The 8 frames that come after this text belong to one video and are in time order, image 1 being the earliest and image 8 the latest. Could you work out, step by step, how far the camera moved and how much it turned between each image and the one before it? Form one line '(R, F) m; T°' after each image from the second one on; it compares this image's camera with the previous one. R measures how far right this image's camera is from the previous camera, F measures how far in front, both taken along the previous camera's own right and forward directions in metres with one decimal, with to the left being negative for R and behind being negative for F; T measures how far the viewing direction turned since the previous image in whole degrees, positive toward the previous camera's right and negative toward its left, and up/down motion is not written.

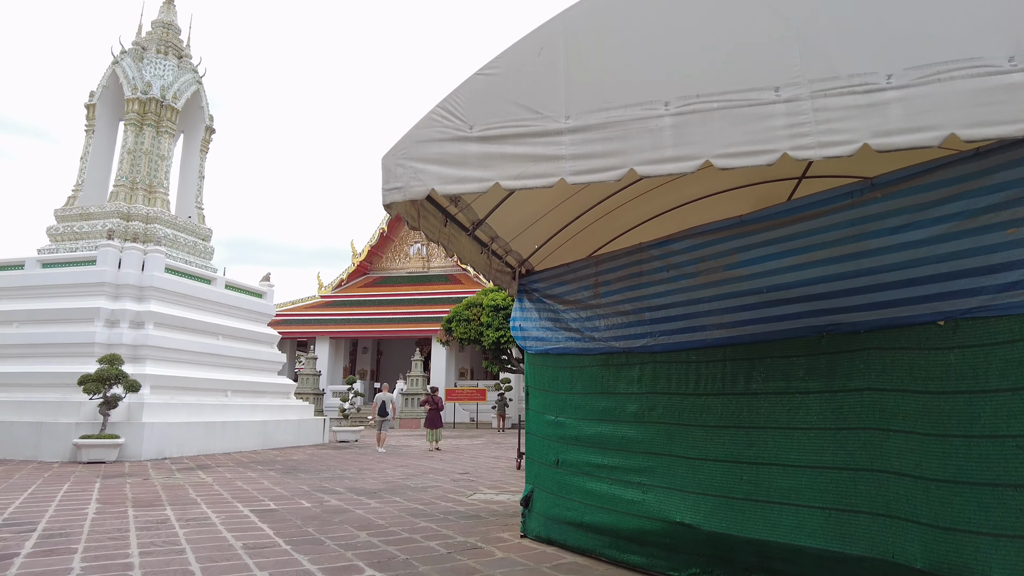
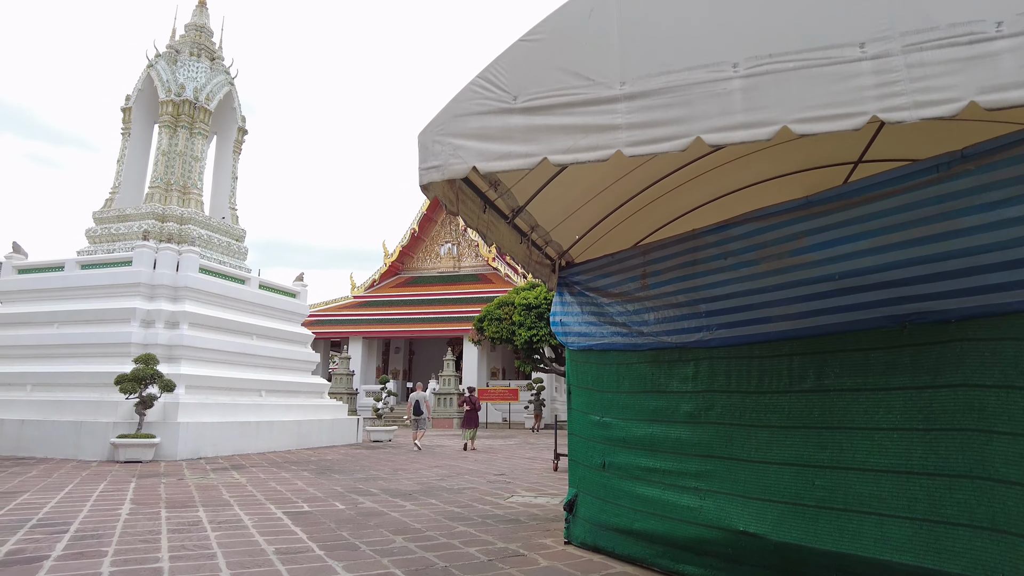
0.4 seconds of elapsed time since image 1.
(-0.1, +0.2) m; -3°
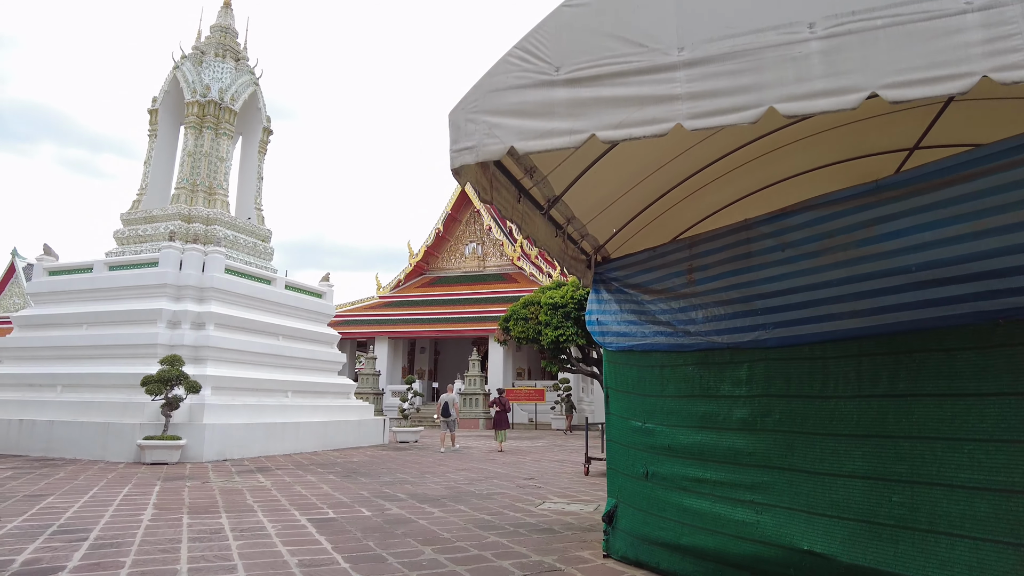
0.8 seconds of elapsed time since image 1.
(0.0, +0.2) m; -2°
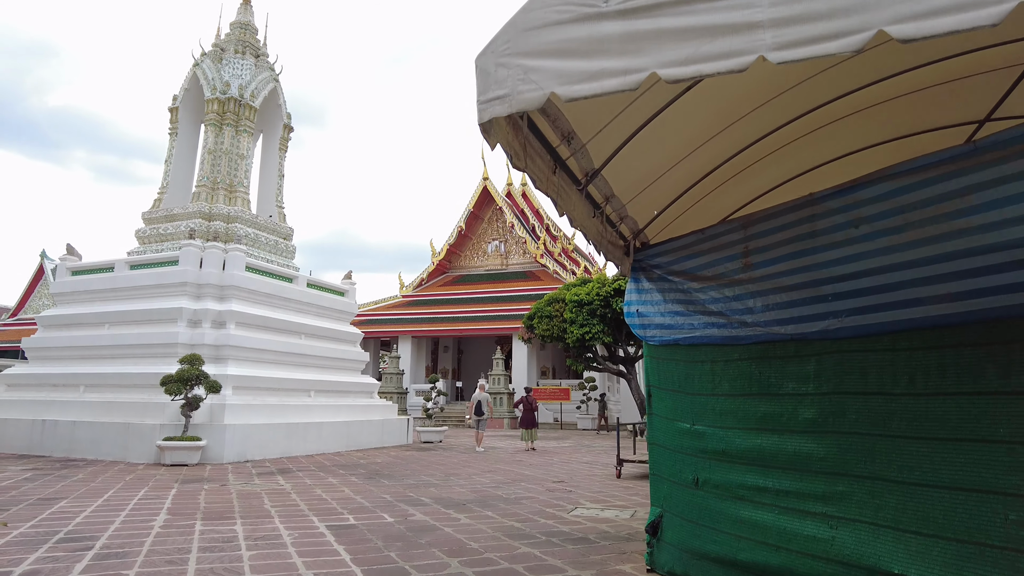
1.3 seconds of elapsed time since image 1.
(0.0, +0.3) m; -2°
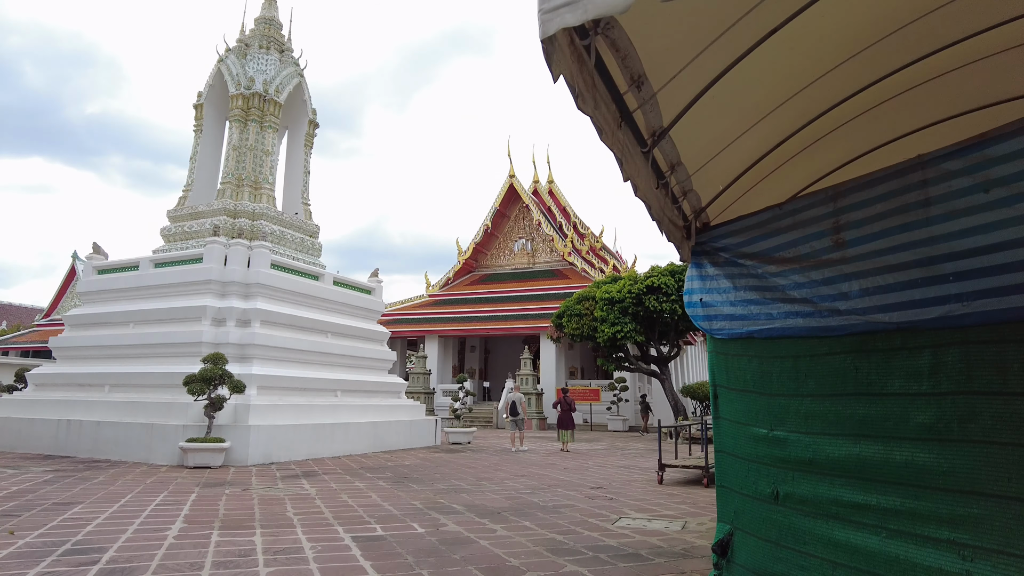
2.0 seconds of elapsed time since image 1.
(-0.1, +0.3) m; -2°
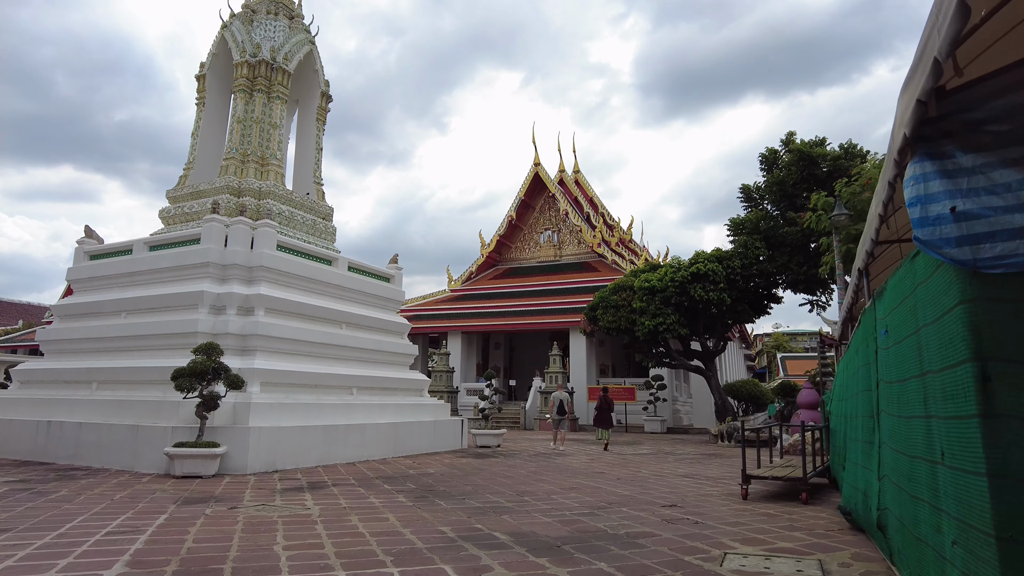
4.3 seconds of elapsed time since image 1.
(-0.2, +1.1) m; -2°
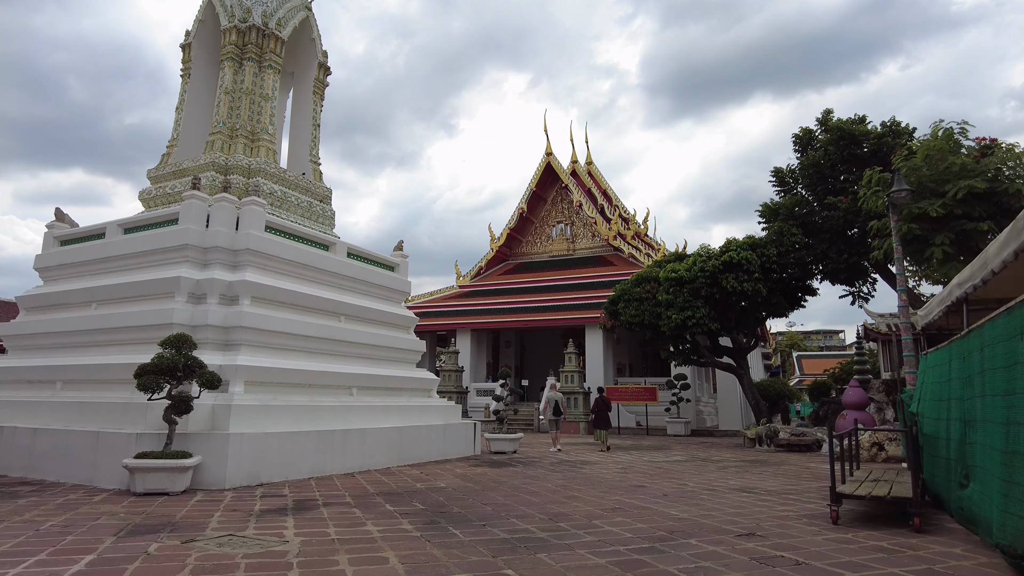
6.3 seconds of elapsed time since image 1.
(-0.1, +1.0) m; -1°
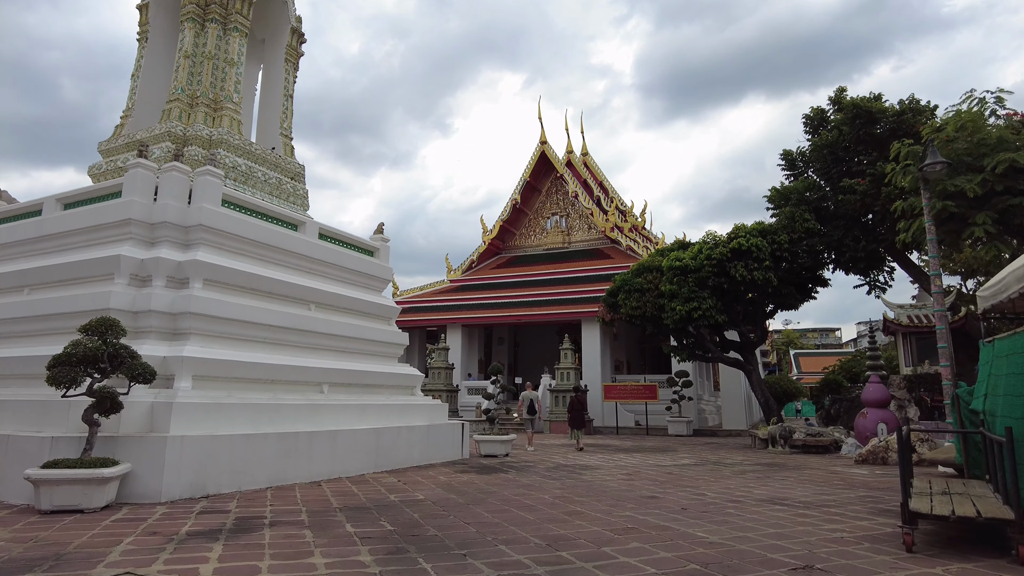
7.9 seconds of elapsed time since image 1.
(0.0, +0.8) m; +1°
